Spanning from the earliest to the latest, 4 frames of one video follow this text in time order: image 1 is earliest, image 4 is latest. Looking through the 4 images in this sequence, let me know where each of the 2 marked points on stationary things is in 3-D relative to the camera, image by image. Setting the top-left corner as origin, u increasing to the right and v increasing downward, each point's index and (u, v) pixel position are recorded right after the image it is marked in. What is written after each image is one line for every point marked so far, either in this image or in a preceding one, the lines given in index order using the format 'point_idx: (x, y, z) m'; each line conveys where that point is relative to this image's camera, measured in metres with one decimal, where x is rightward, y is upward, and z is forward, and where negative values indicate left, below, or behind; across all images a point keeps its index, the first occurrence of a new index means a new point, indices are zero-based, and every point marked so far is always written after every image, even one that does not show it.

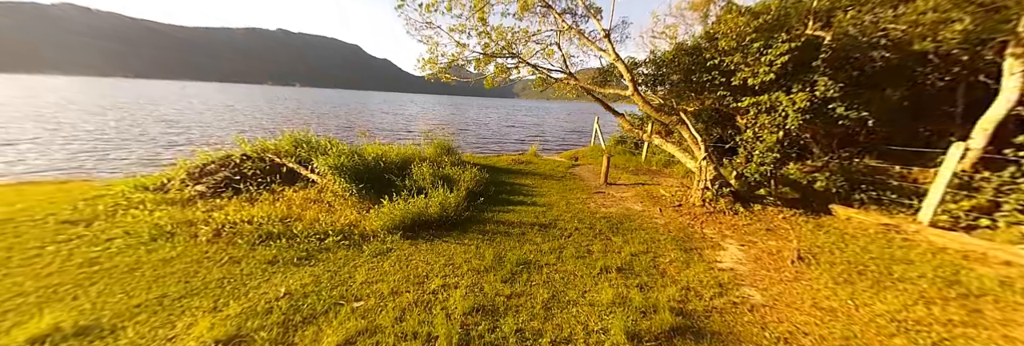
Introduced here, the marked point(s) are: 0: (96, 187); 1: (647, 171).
0: (-11.7, -0.5, +7.3) m
1: (+6.5, +0.1, +12.4) m
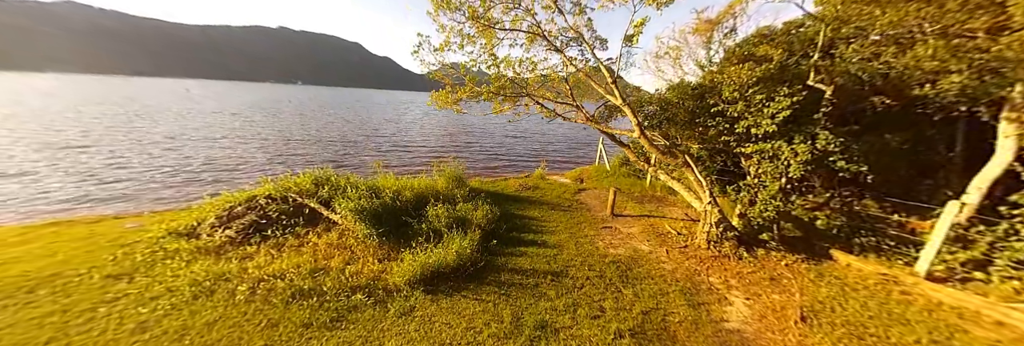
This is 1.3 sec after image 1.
0: (-11.4, -1.7, +7.7) m
1: (+6.9, -1.3, +12.7) m
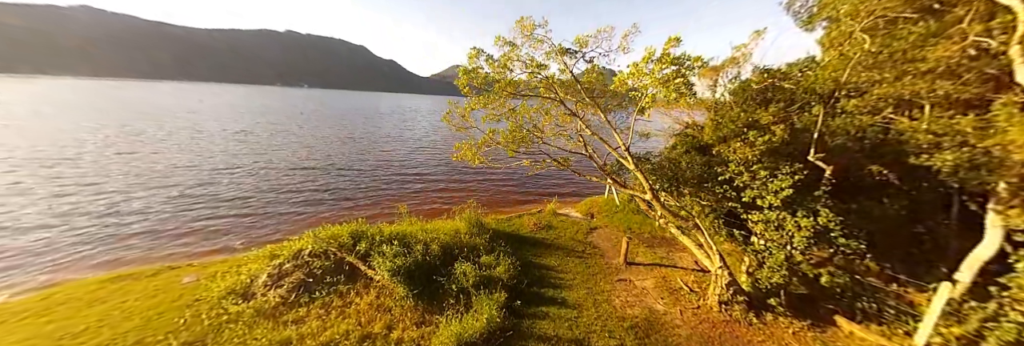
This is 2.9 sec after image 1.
0: (-10.6, -3.7, +8.5) m
1: (+7.7, -3.5, +13.2) m
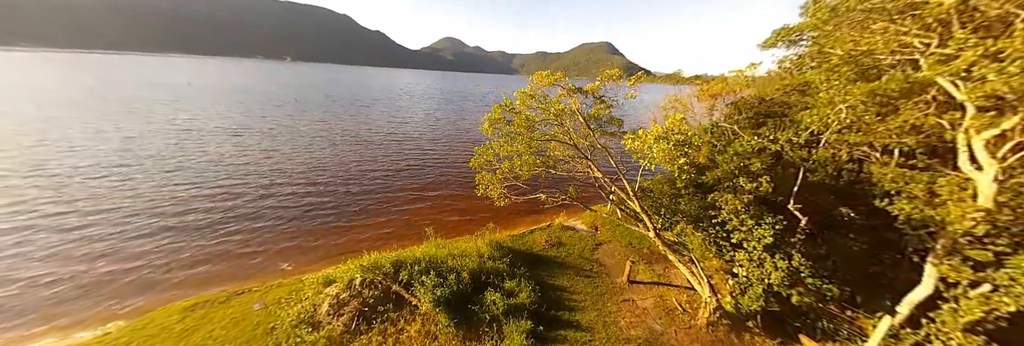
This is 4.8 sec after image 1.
0: (-9.7, -5.5, +10.0) m
1: (+8.6, -4.9, +14.9) m
